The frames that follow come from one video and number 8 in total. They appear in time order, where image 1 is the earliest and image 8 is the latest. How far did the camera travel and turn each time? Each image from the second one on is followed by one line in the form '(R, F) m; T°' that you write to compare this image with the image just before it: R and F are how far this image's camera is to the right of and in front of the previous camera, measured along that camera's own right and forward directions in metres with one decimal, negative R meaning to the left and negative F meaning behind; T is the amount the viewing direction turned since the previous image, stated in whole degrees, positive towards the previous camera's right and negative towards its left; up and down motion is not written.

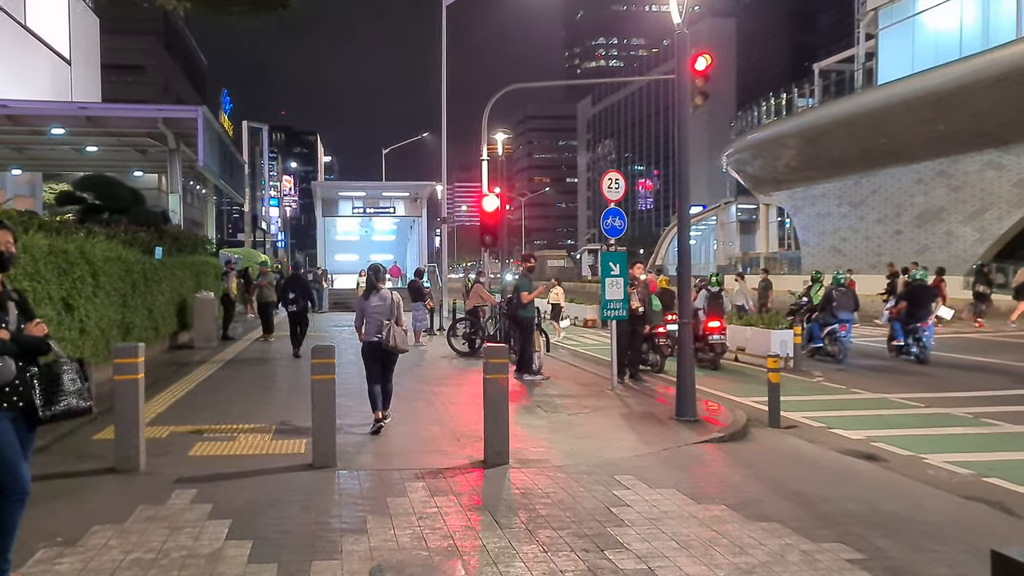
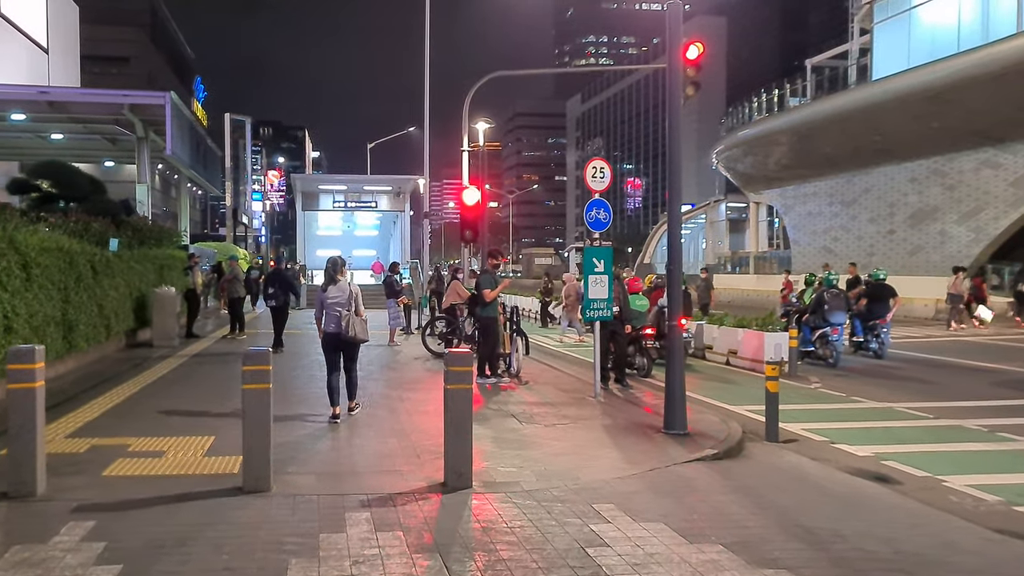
(+0.1, +0.9) m; +1°
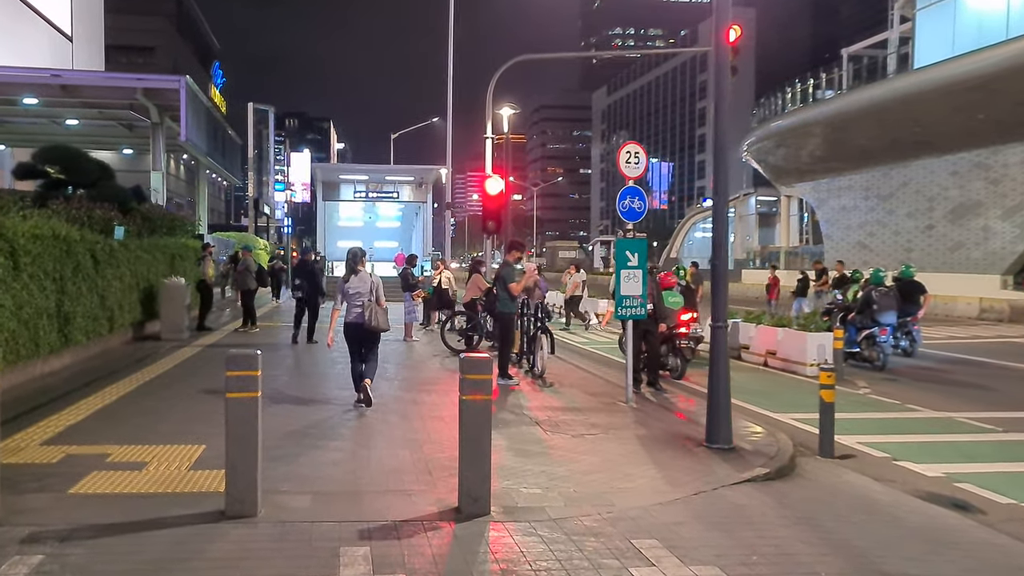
(0.0, +0.8) m; -1°
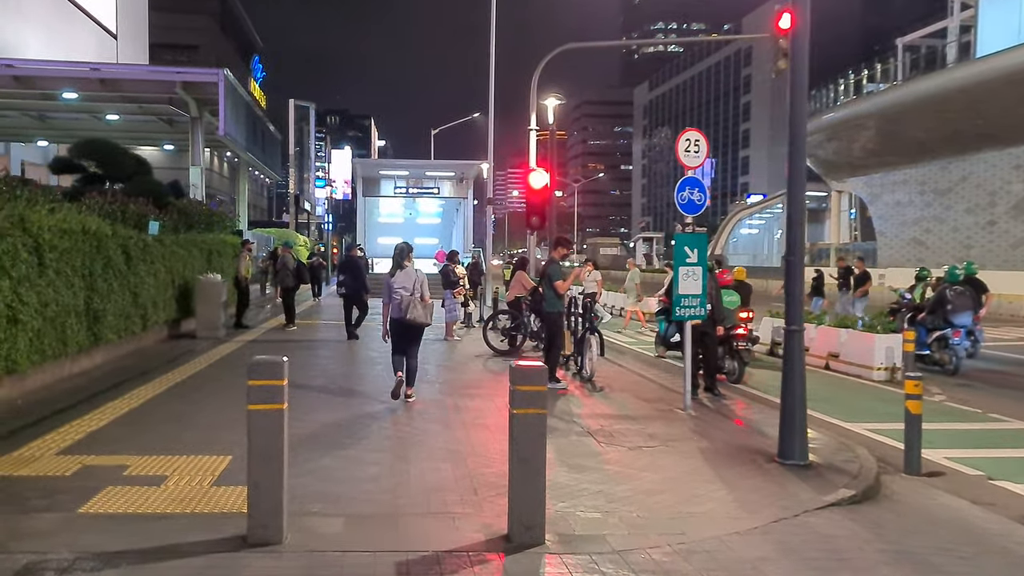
(-0.1, +0.6) m; -3°
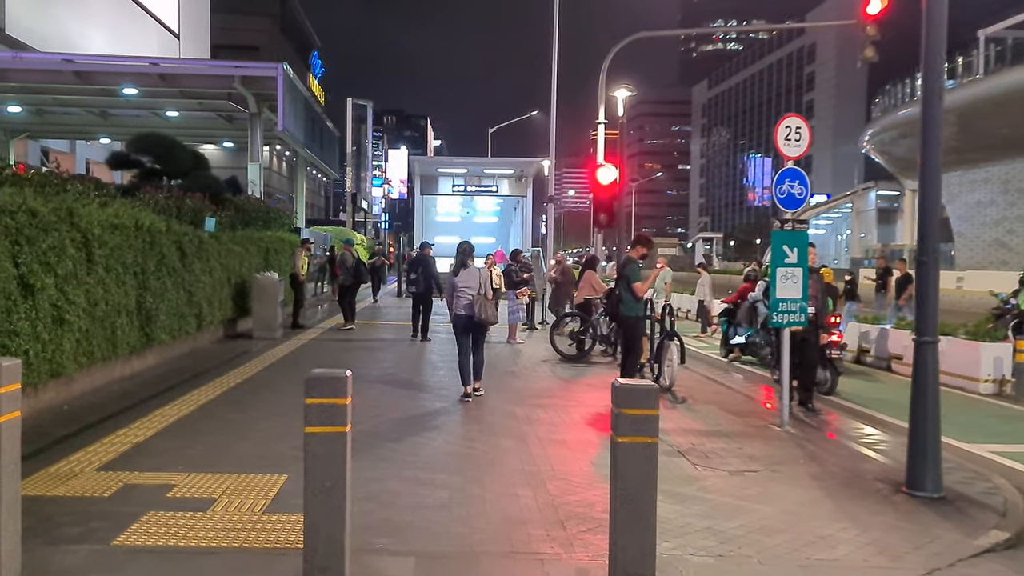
(-0.2, +0.7) m; -3°
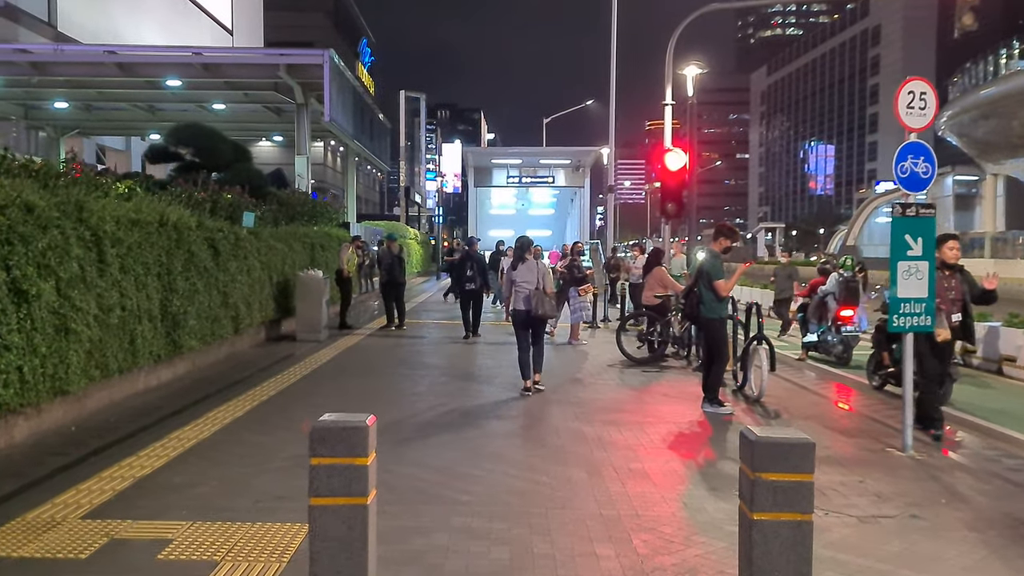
(-0.1, +1.1) m; -3°
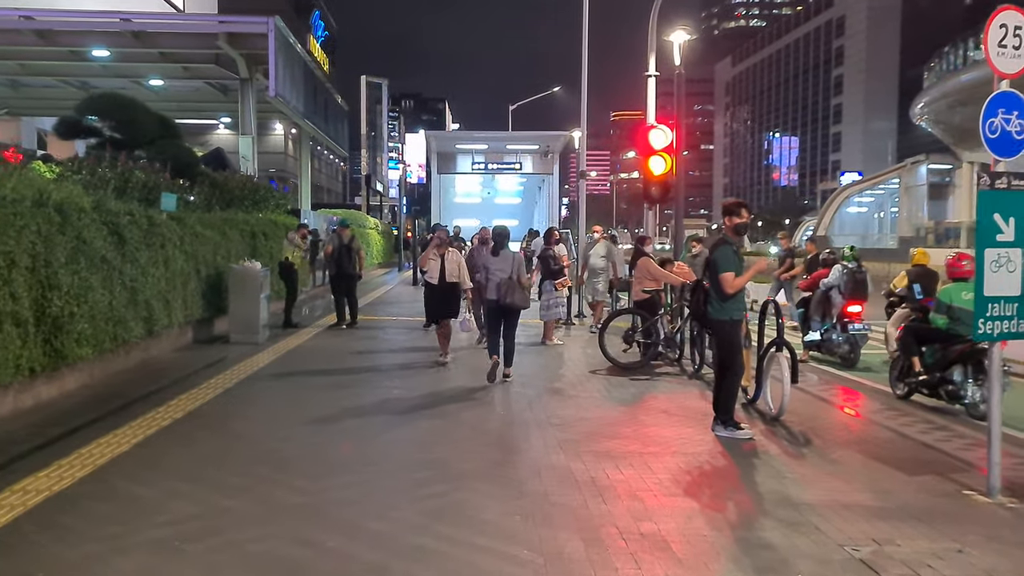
(0.0, +1.6) m; +2°
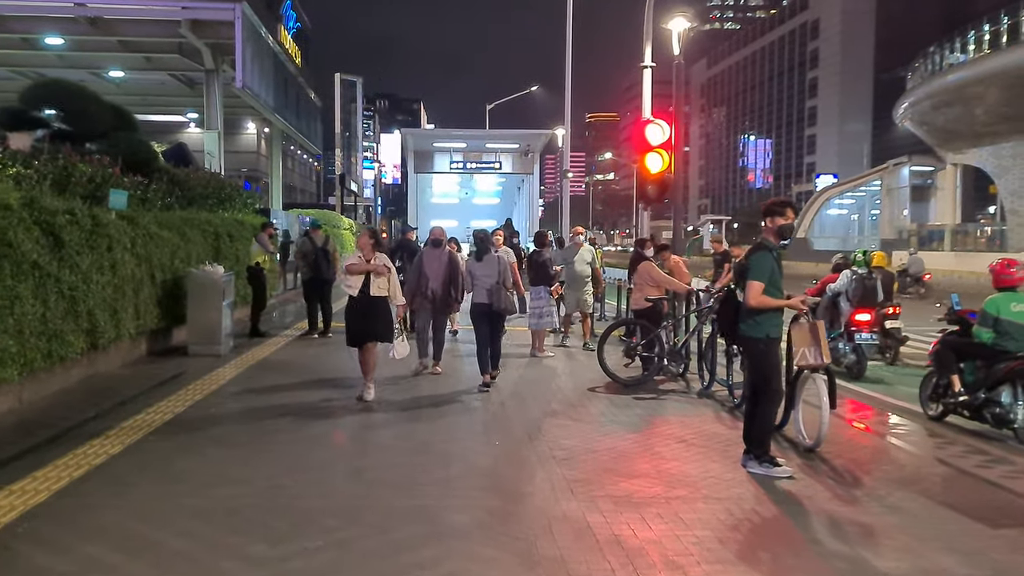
(-0.1, +1.0) m; +2°
